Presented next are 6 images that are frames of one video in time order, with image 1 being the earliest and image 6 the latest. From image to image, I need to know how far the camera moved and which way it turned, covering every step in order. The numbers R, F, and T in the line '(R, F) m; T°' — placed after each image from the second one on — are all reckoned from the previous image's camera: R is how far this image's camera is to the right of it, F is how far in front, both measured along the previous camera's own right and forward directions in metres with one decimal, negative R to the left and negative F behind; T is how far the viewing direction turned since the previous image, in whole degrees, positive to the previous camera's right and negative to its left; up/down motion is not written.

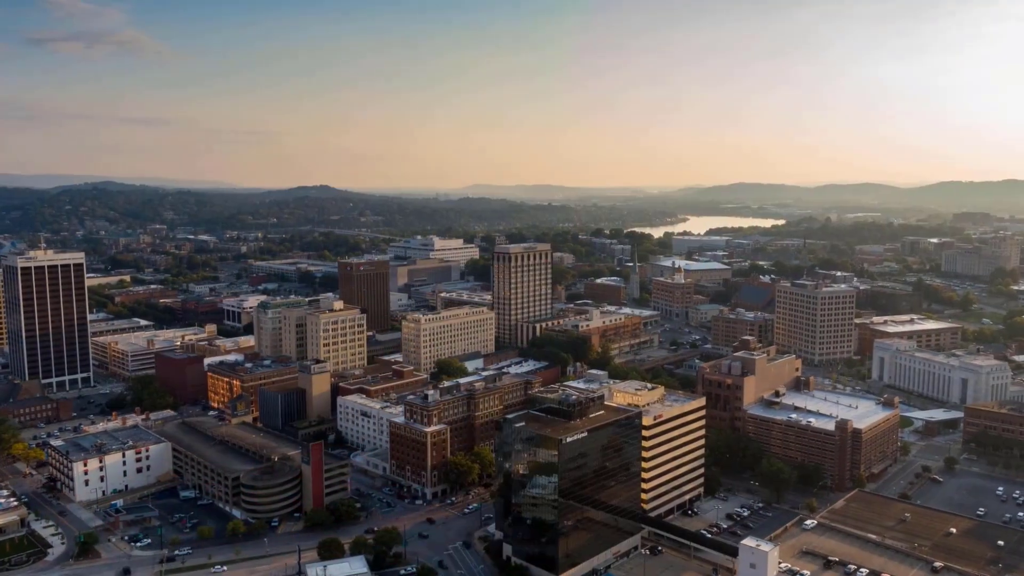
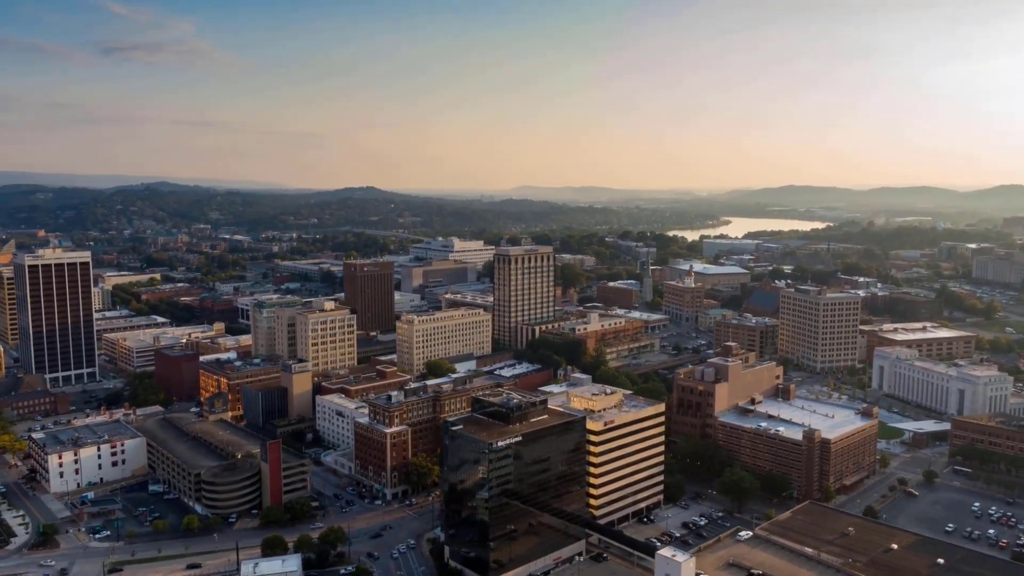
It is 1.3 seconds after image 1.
(+4.6, +0.2) m; -3°
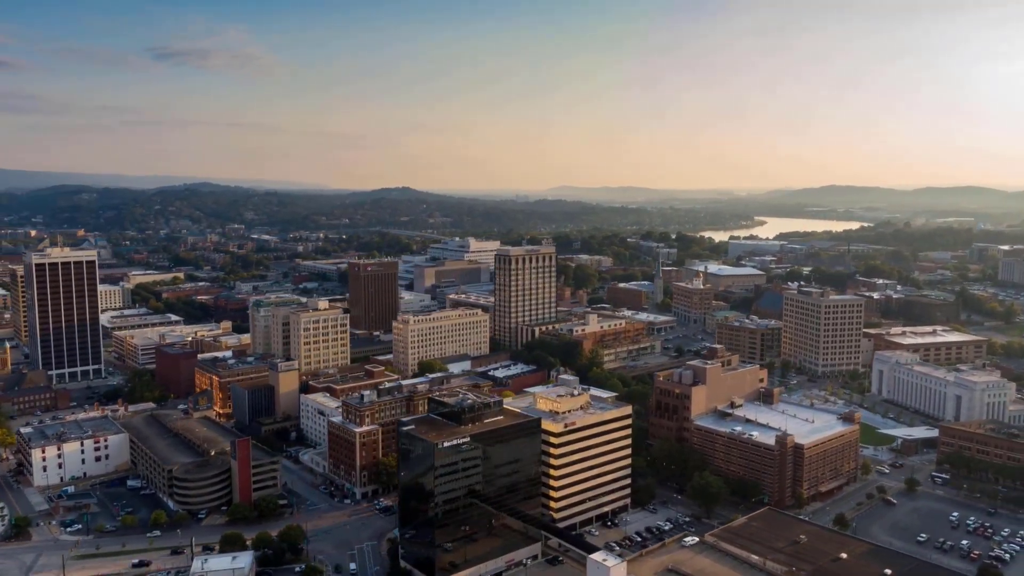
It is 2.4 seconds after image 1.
(+3.7, +0.2) m; -3°
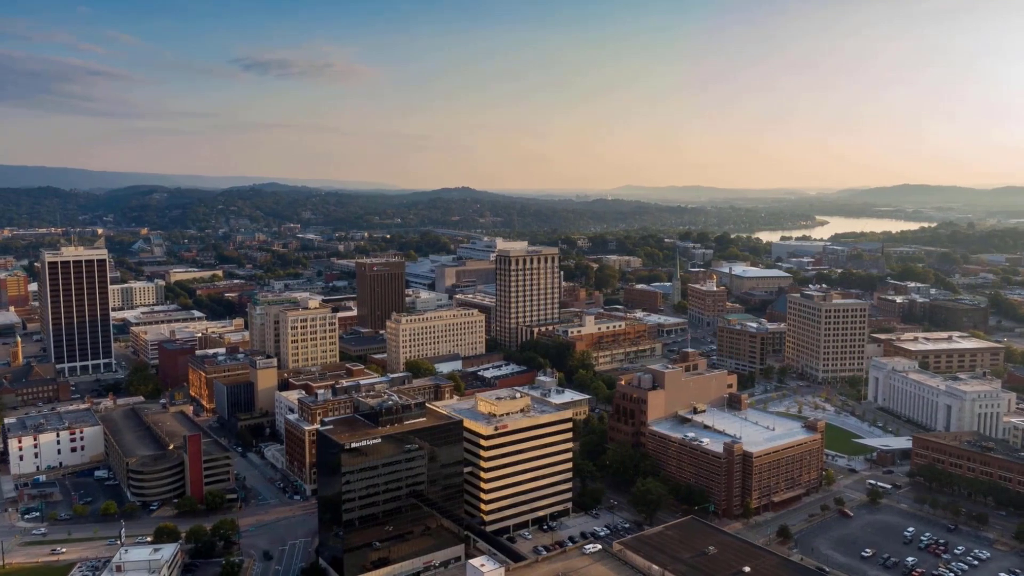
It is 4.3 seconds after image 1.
(+6.3, +0.5) m; -5°
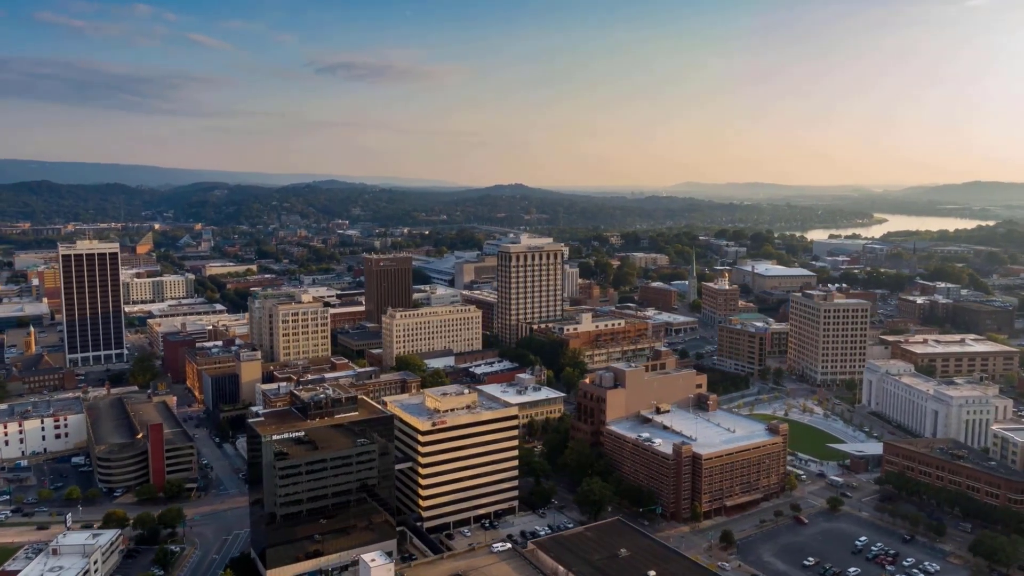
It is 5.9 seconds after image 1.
(+5.6, +0.4) m; -4°
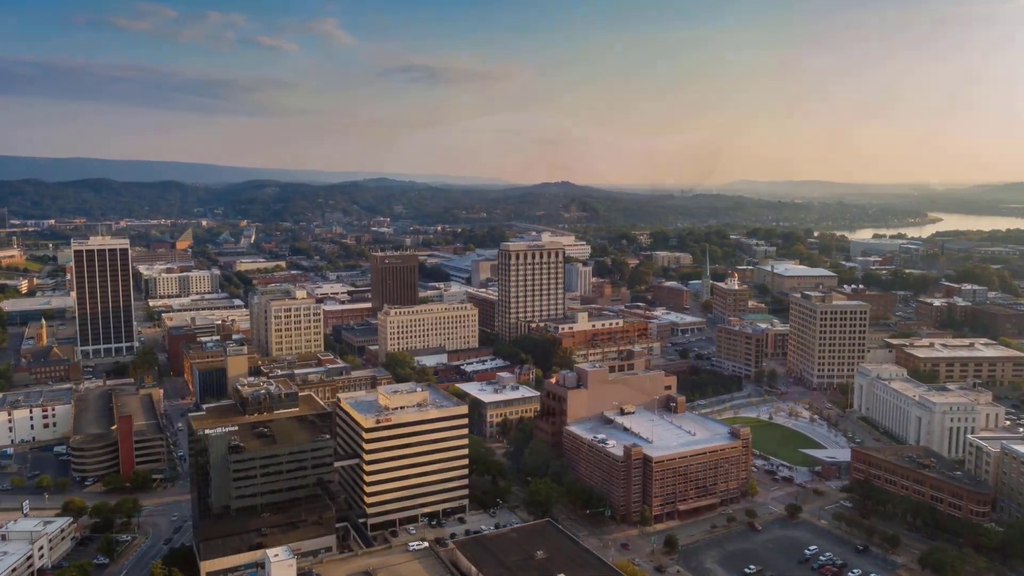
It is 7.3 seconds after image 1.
(+5.0, +0.3) m; -4°
